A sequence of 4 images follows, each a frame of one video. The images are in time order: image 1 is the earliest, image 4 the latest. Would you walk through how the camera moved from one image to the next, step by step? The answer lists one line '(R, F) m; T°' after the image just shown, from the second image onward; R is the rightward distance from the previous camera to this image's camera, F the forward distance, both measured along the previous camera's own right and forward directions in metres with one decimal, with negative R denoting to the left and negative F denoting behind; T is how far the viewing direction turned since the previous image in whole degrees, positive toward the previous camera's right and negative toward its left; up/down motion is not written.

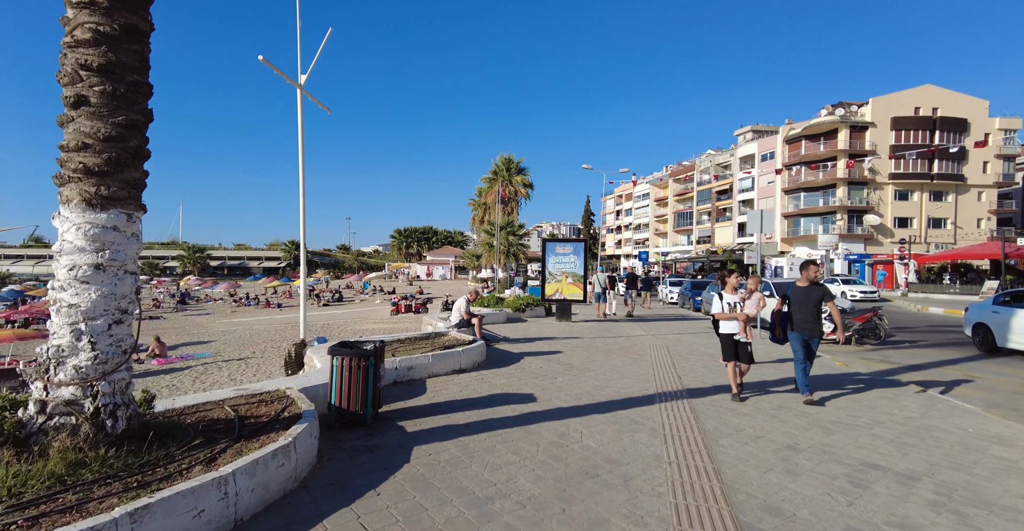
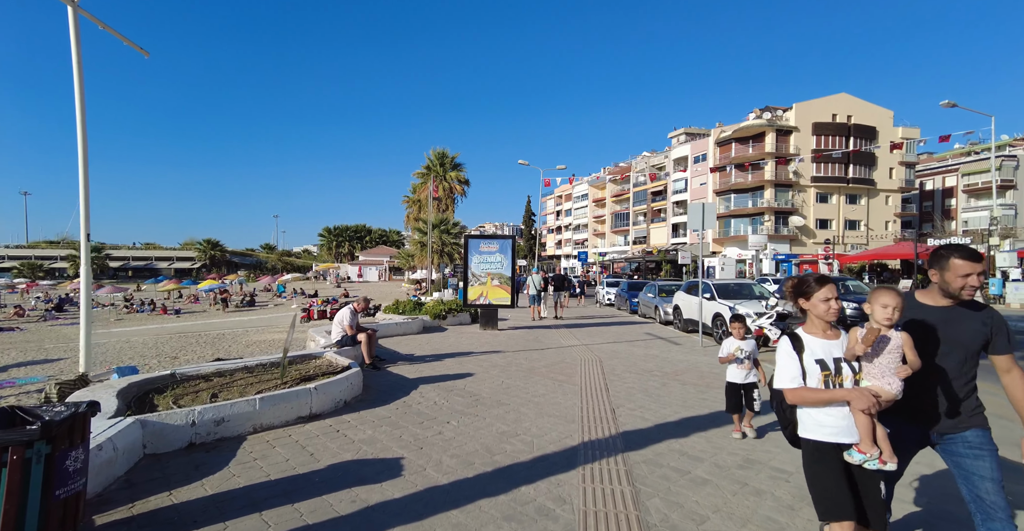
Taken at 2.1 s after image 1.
(+0.7, +1.9) m; +7°
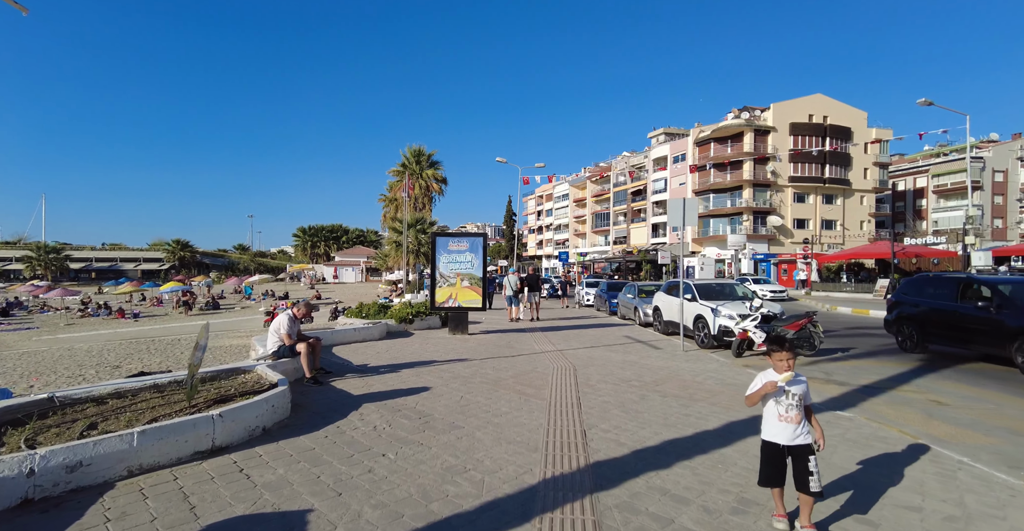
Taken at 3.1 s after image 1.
(+0.3, +0.8) m; +2°
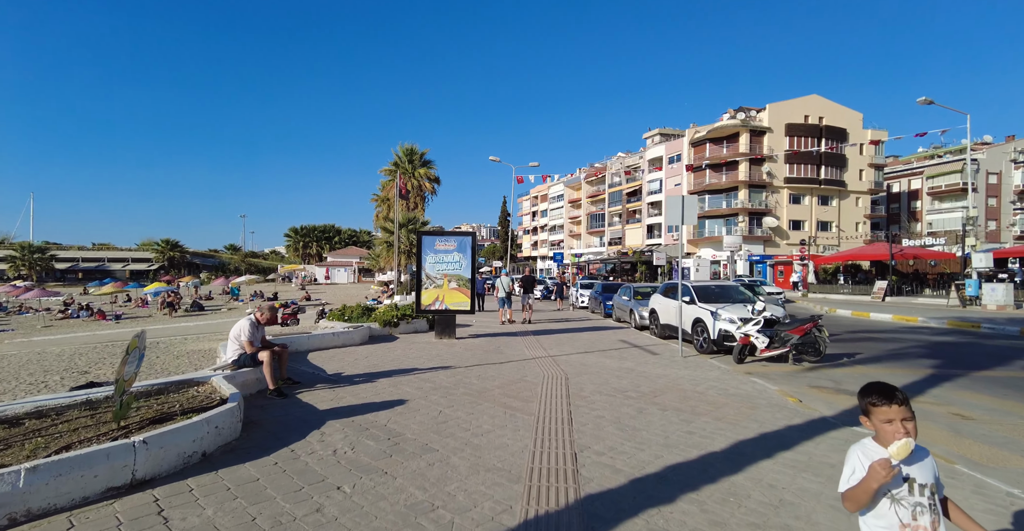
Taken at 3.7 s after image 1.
(+0.1, +0.6) m; +1°
